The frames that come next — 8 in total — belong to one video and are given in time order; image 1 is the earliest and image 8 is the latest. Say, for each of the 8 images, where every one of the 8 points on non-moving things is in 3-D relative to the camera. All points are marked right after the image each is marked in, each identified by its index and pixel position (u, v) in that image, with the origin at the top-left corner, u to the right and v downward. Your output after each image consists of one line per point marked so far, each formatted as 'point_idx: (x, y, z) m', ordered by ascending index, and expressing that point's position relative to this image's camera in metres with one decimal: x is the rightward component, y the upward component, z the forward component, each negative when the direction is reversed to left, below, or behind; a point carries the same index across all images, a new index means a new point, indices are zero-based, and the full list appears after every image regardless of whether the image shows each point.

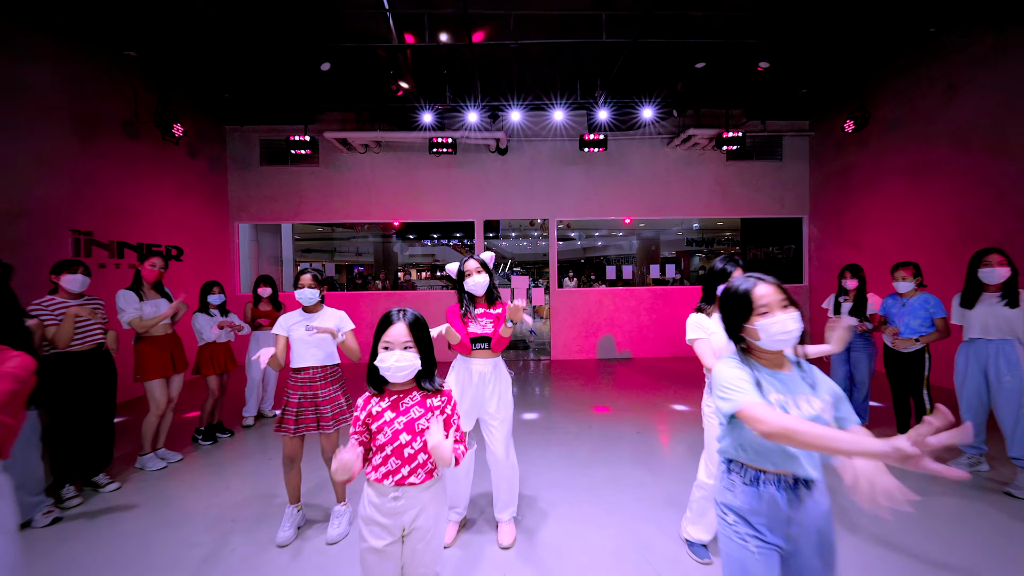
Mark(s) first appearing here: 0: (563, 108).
0: (+0.7, +2.5, +5.9) m
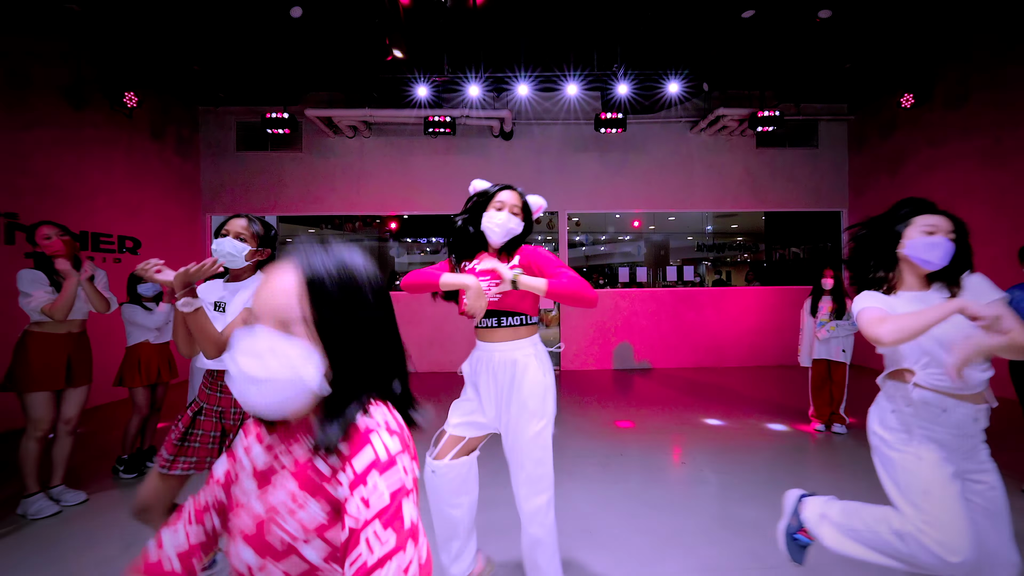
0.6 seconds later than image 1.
0: (+0.8, +2.5, +5.2) m
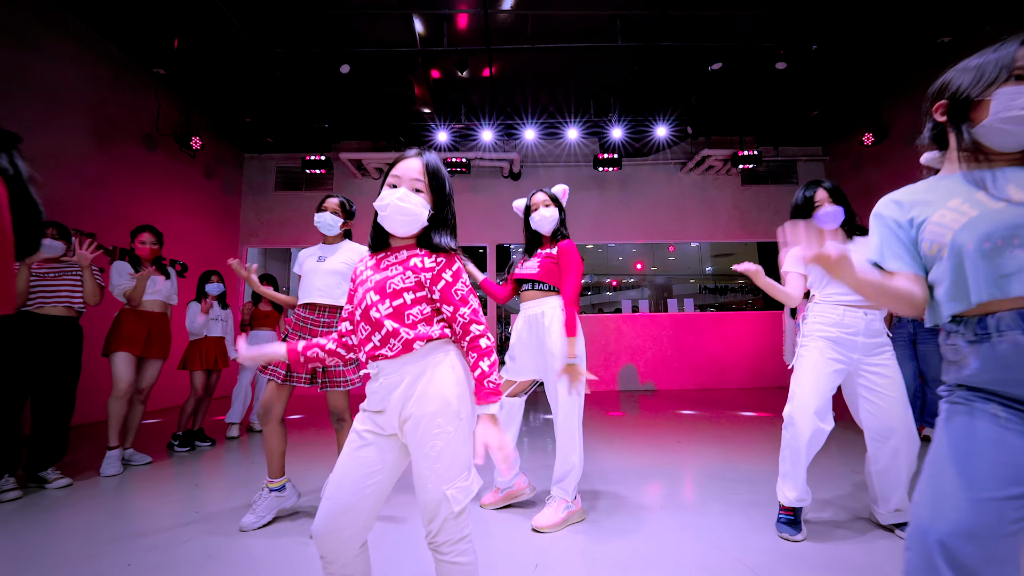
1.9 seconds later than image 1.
0: (+0.9, +2.3, +6.0) m
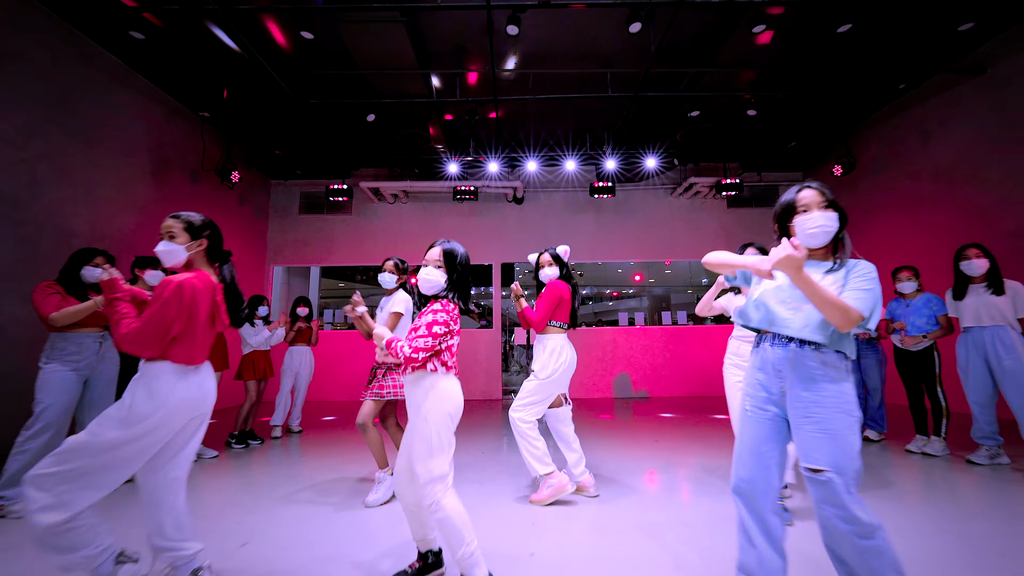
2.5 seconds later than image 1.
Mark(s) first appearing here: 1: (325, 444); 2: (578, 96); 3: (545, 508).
0: (+1.0, +2.0, +6.6) m
1: (-1.8, -1.5, +4.0) m
2: (+0.8, +2.3, +5.1) m
3: (+0.2, -1.2, +2.4) m
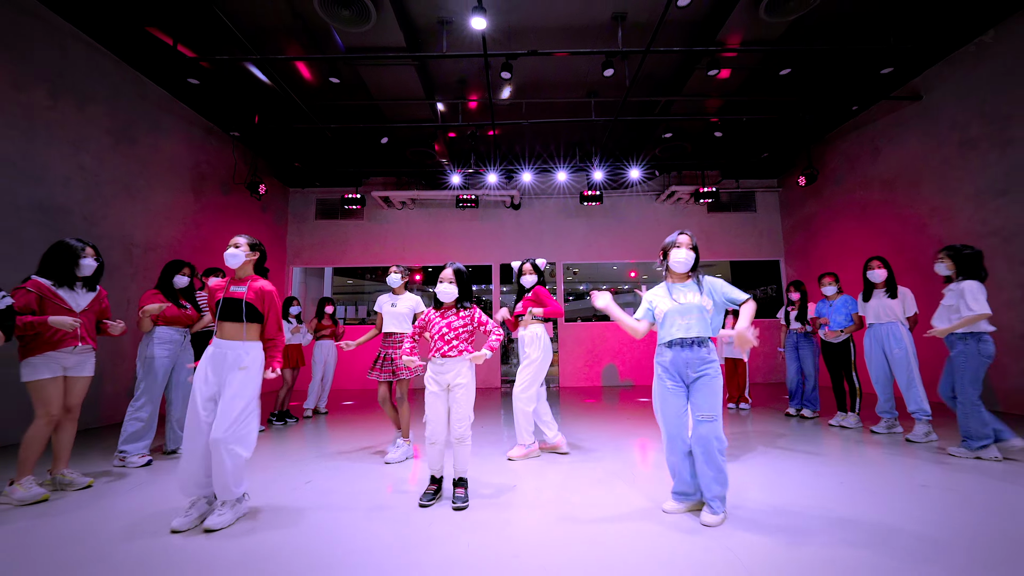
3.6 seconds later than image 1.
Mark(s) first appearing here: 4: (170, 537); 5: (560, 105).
0: (+0.9, +2.0, +7.3) m
1: (-1.8, -1.5, +4.8) m
2: (+0.7, +2.3, +5.8) m
3: (+0.1, -1.3, +3.1) m
4: (-1.6, -1.1, +2.0) m
5: (+0.6, +2.4, +5.5) m
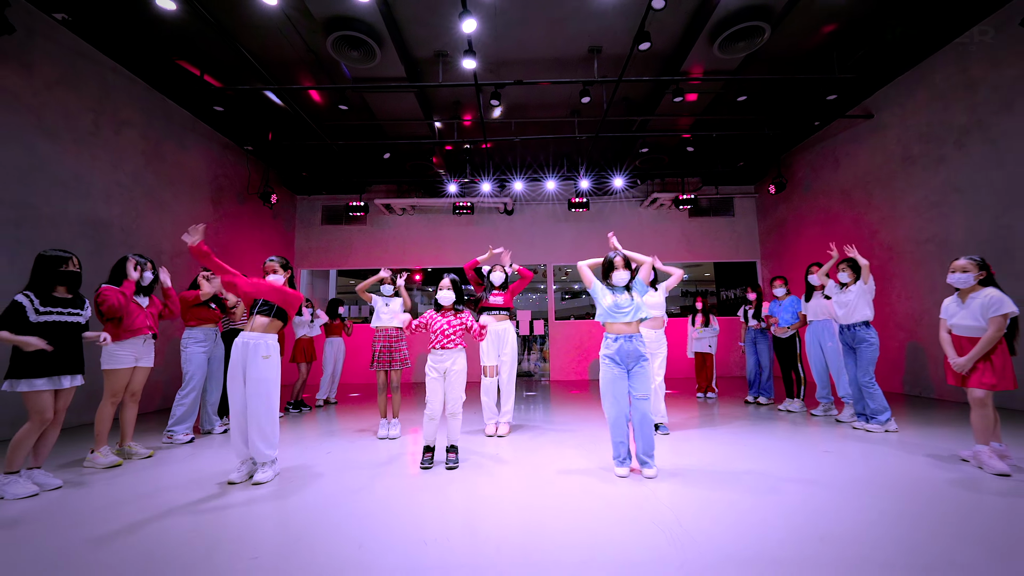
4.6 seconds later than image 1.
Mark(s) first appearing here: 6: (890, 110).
0: (+0.8, +2.0, +7.8) m
1: (-1.9, -1.5, +5.3) m
2: (+0.6, +2.3, +6.3) m
3: (0.0, -1.3, +3.6) m
4: (-1.7, -1.2, +2.5) m
5: (+0.5, +2.3, +6.0) m
6: (+4.9, +2.3, +5.5) m
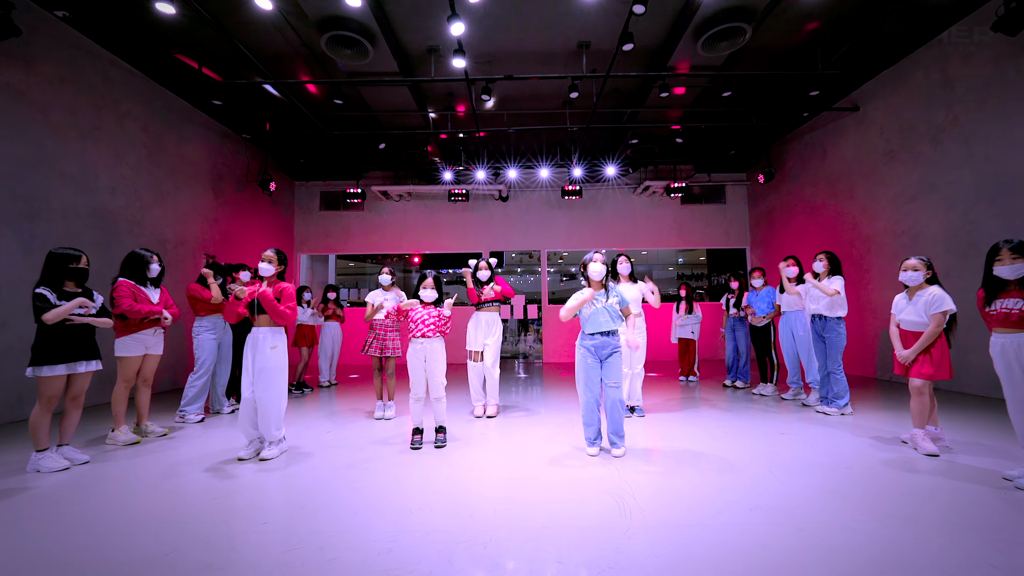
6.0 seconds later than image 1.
0: (+0.7, +2.3, +7.9) m
1: (-2.1, -1.4, +5.6) m
2: (+0.5, +2.5, +6.4) m
3: (-0.1, -1.2, +3.9) m
4: (-1.8, -1.2, +2.8) m
5: (+0.4, +2.5, +6.1) m
6: (+4.8, +2.4, +5.6) m
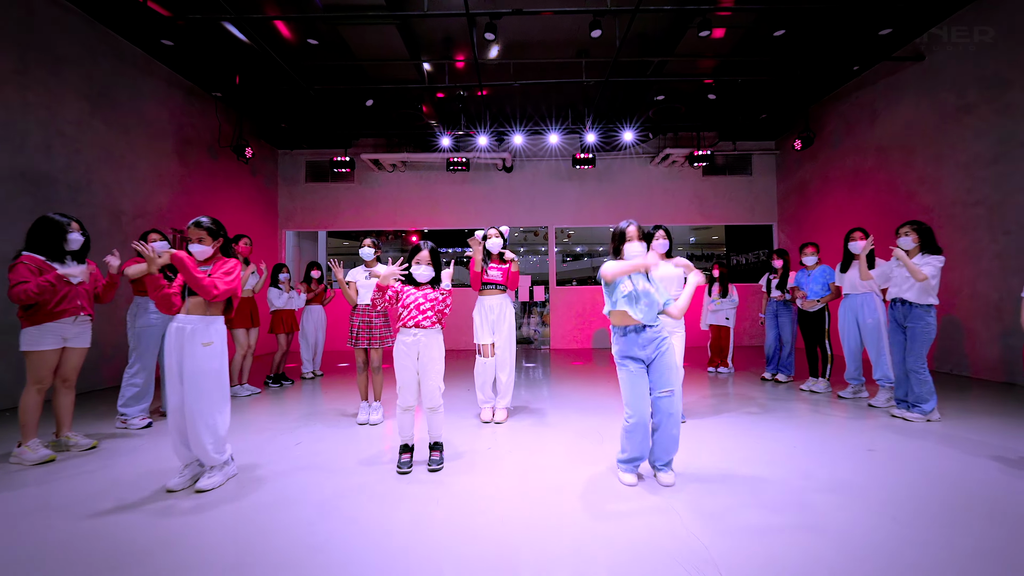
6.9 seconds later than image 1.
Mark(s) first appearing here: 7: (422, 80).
0: (+0.8, +2.6, +7.1) m
1: (-2.0, -1.1, +5.0) m
2: (+0.6, +2.7, +5.6) m
3: (0.0, -1.0, +3.3) m
4: (-1.7, -1.0, +2.1) m
5: (+0.5, +2.8, +5.3) m
6: (+4.8, +2.7, +4.8) m
7: (-1.2, +2.7, +5.6) m
